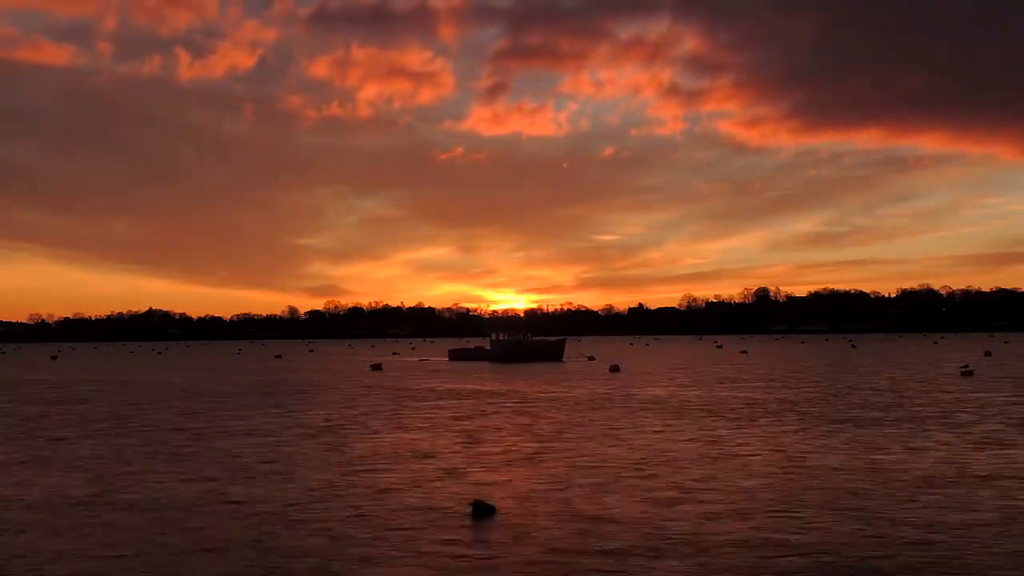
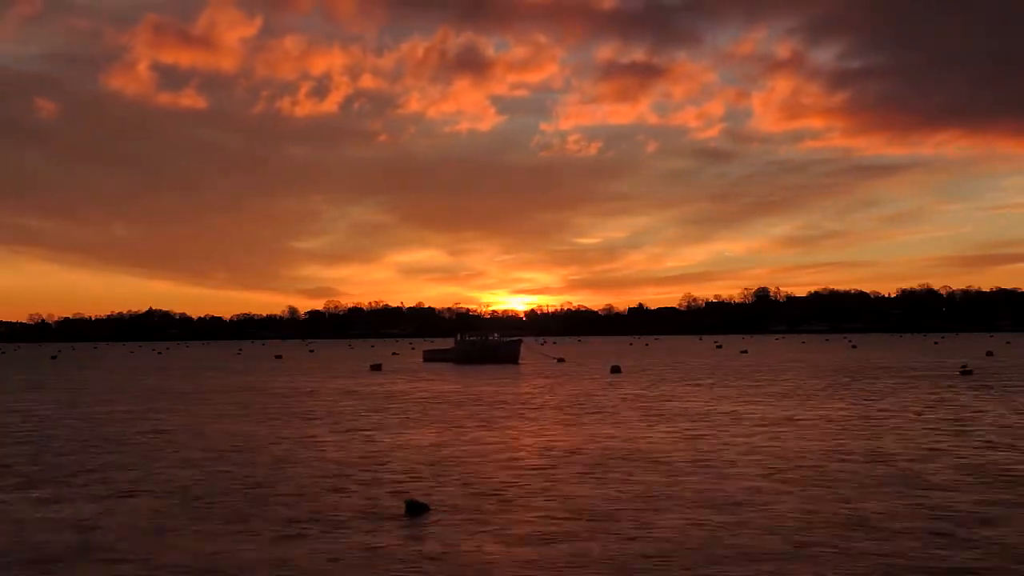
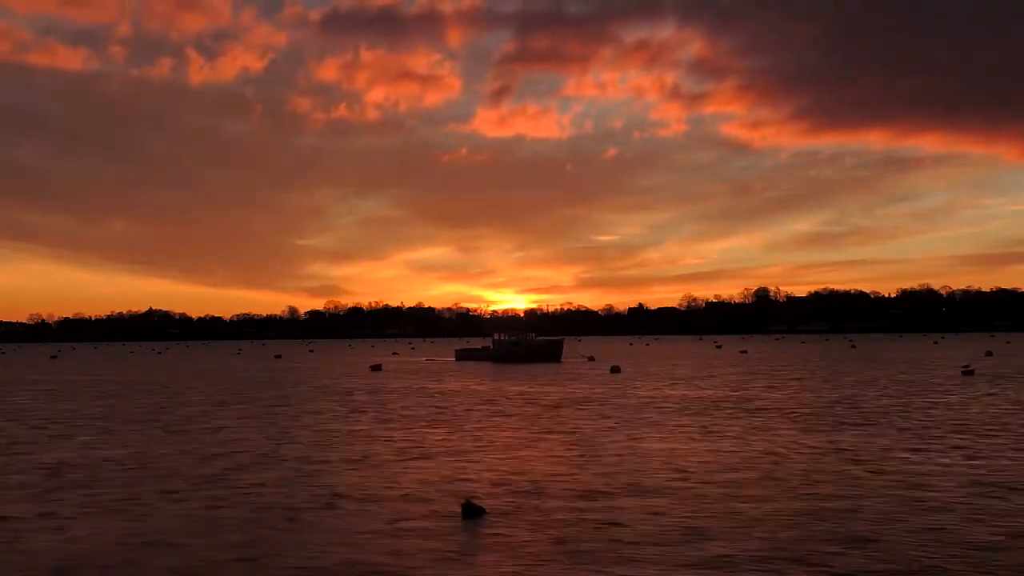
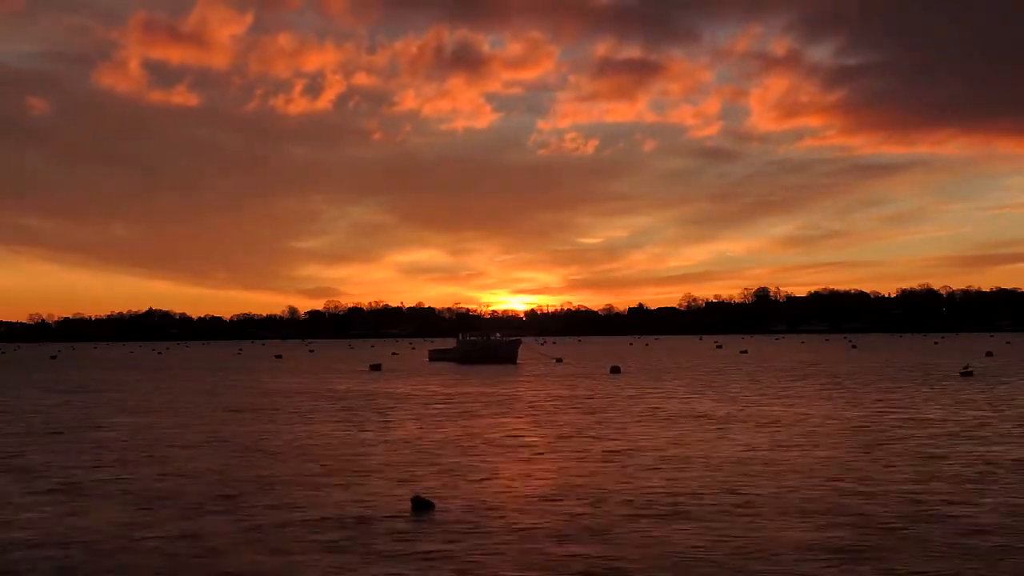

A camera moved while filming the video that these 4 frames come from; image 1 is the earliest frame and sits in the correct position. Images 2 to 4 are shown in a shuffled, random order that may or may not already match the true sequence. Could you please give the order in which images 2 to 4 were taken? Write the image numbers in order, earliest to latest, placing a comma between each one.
3, 4, 2
